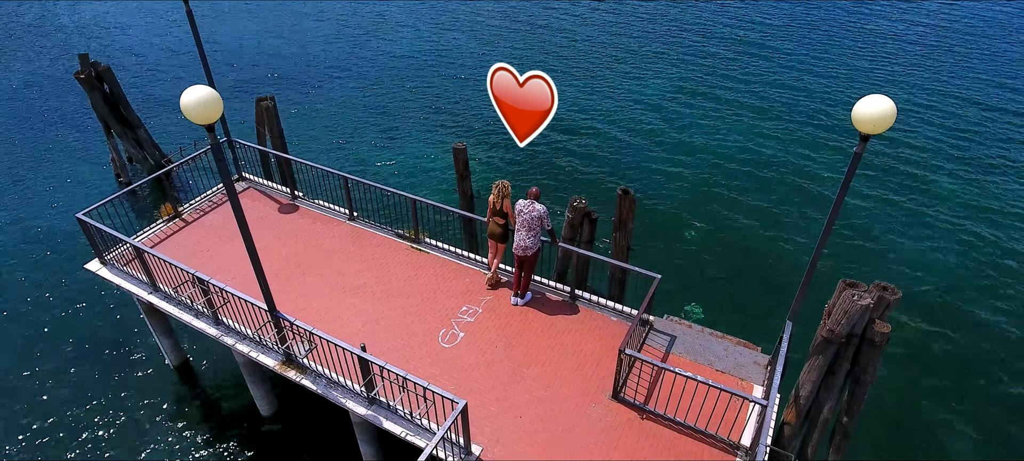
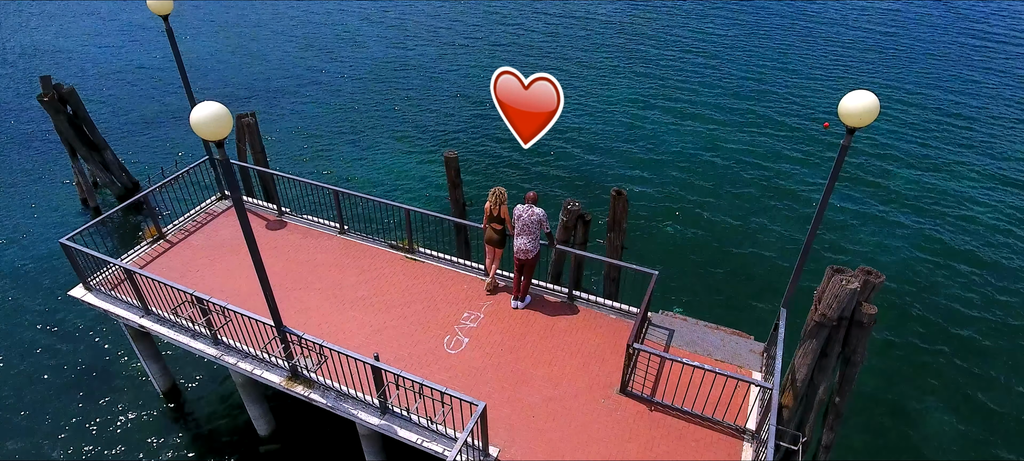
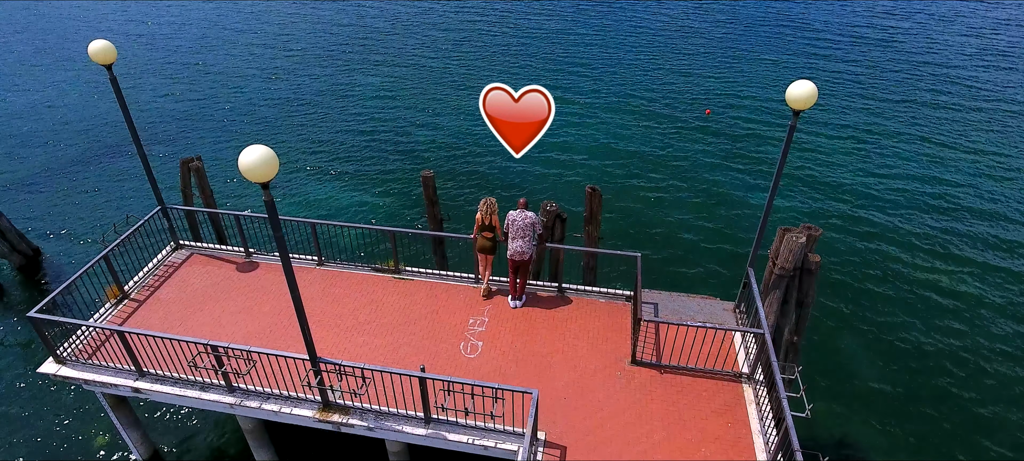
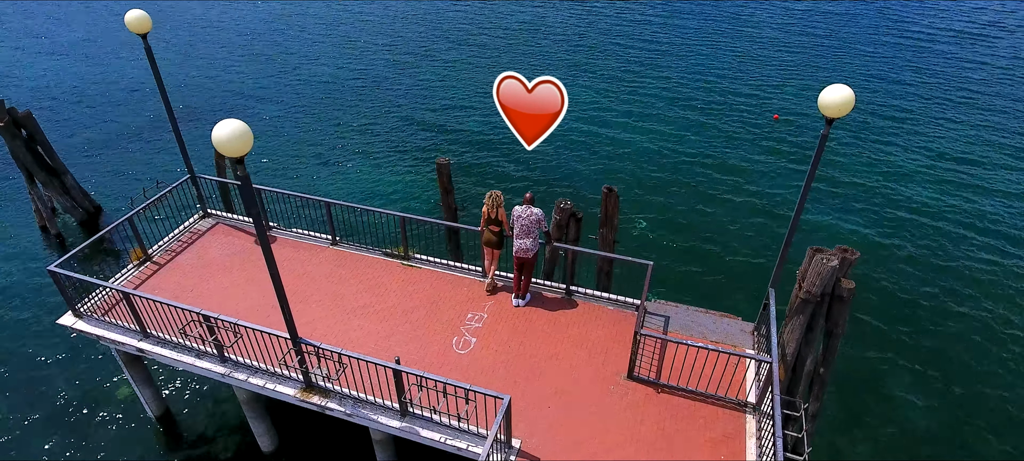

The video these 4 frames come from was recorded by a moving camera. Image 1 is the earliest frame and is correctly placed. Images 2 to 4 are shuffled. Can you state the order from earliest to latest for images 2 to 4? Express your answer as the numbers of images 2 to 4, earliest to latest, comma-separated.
2, 4, 3
